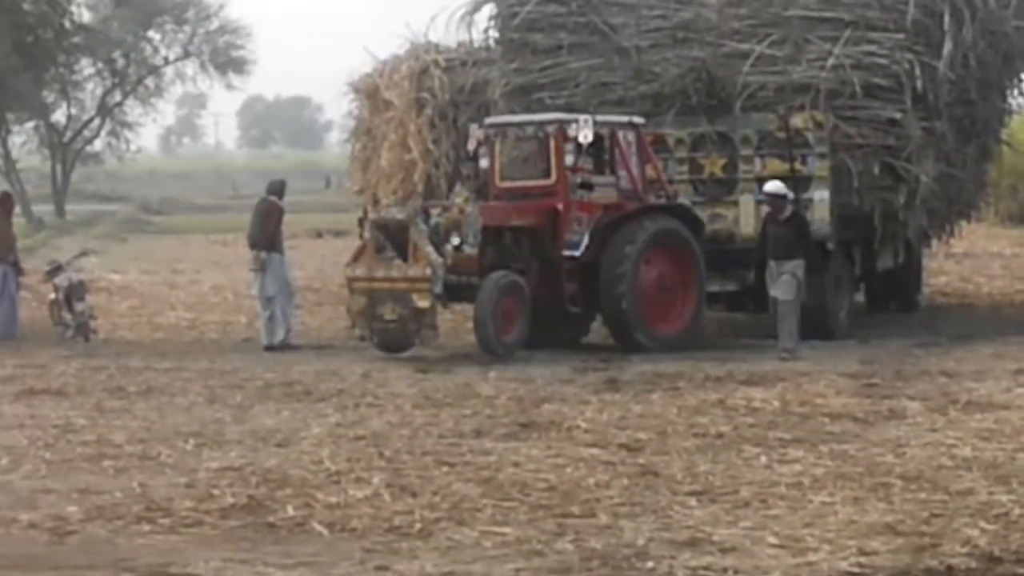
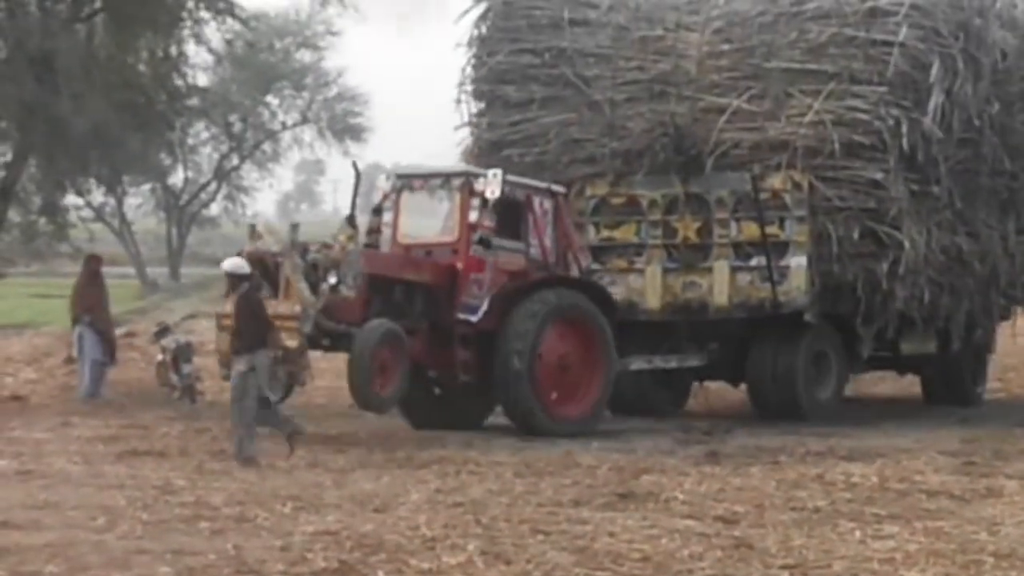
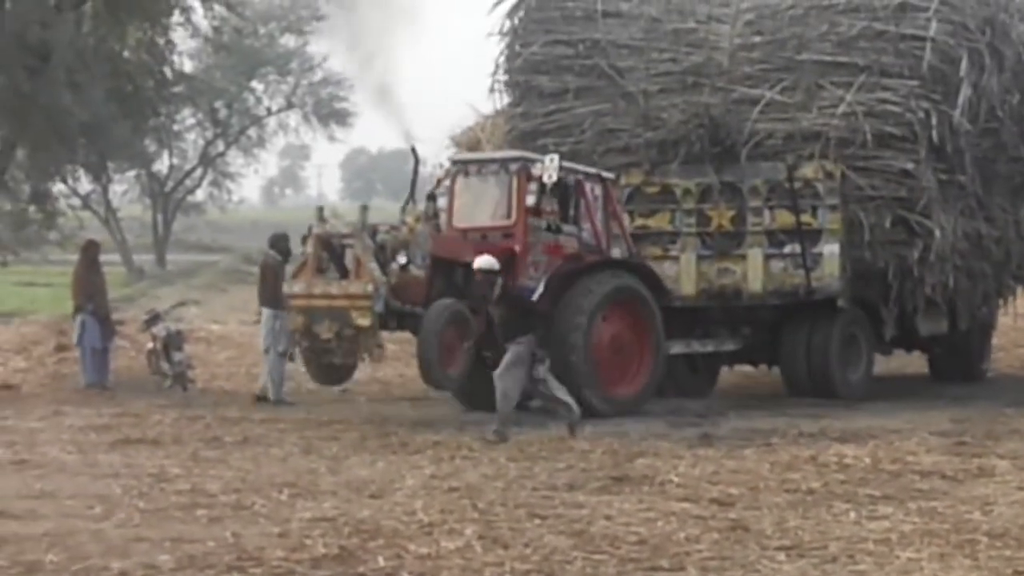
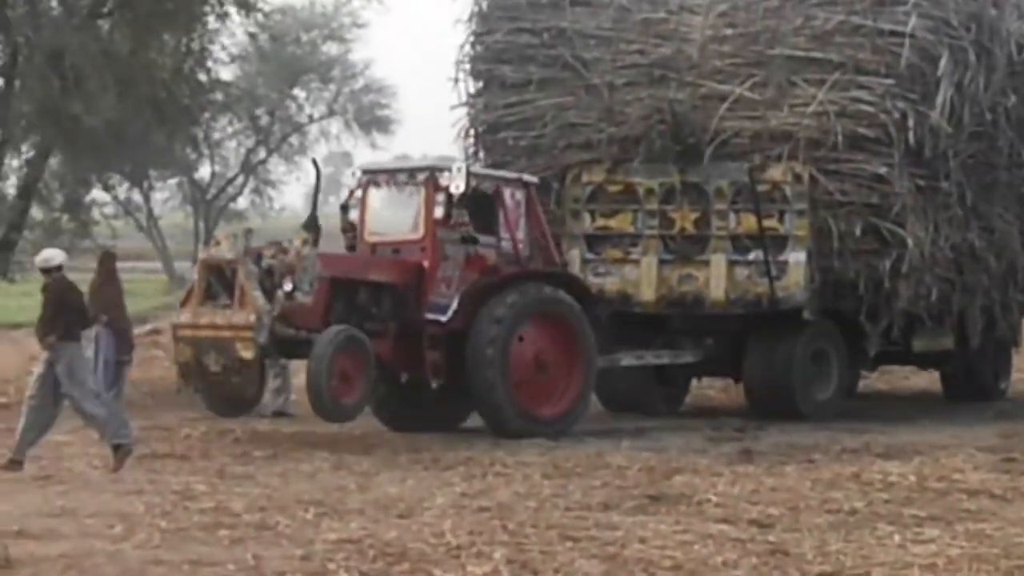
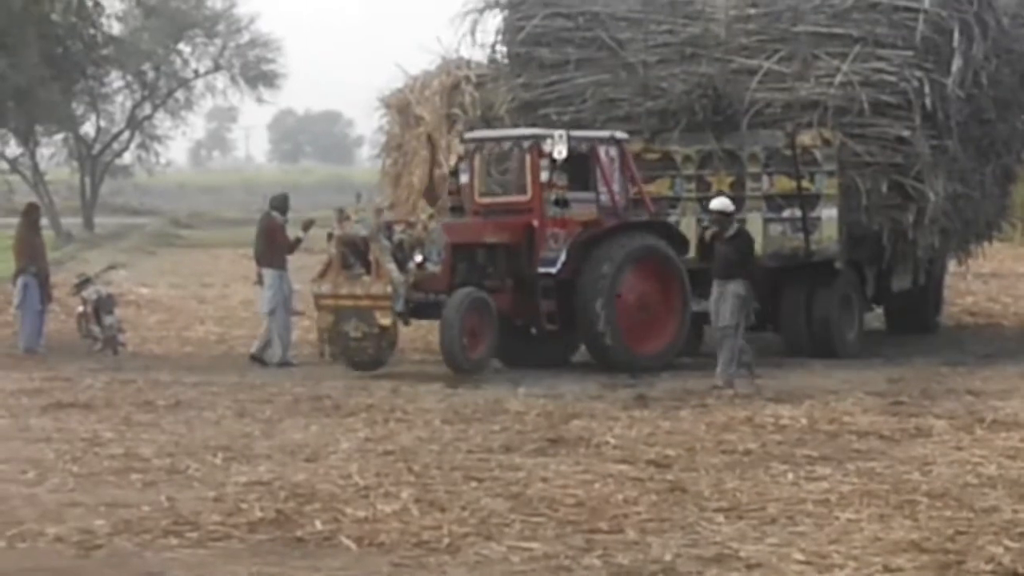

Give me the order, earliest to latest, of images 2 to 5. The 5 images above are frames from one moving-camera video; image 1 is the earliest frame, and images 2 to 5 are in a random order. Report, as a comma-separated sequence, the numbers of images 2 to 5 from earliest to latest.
5, 3, 2, 4
